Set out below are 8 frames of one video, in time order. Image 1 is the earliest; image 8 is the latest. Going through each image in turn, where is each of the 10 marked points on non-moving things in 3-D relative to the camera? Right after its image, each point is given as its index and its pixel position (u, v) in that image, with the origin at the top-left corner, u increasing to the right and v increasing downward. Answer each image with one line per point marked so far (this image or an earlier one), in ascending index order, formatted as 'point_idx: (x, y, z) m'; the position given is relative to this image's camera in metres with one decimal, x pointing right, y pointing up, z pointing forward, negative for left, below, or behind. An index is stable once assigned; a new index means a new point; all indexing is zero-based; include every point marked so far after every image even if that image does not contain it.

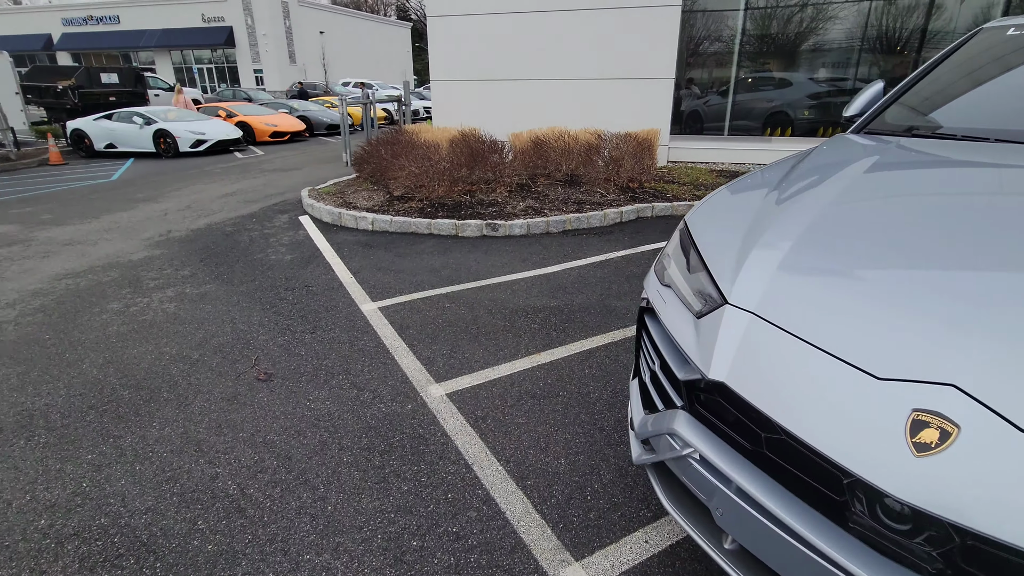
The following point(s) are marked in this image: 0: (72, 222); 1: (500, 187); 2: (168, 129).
0: (-6.2, +0.9, +7.6) m
1: (-0.2, +1.3, +7.0) m
2: (-9.7, +4.5, +15.4) m
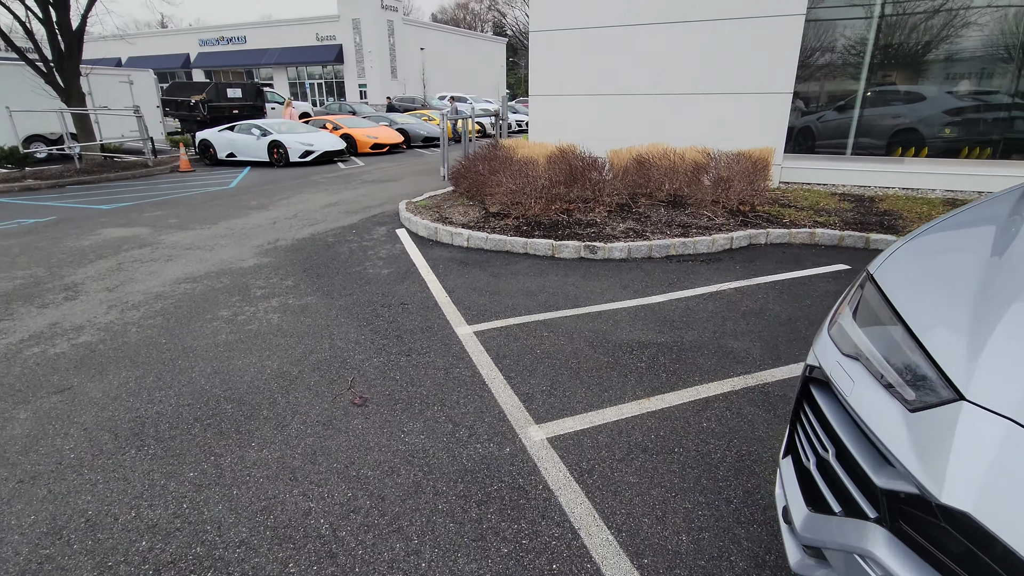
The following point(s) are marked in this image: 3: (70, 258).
0: (-4.8, +0.9, +8.2) m
1: (+1.1, +1.0, +6.7) m
2: (-7.0, +4.5, +16.4) m
3: (-5.5, +0.4, +6.7) m
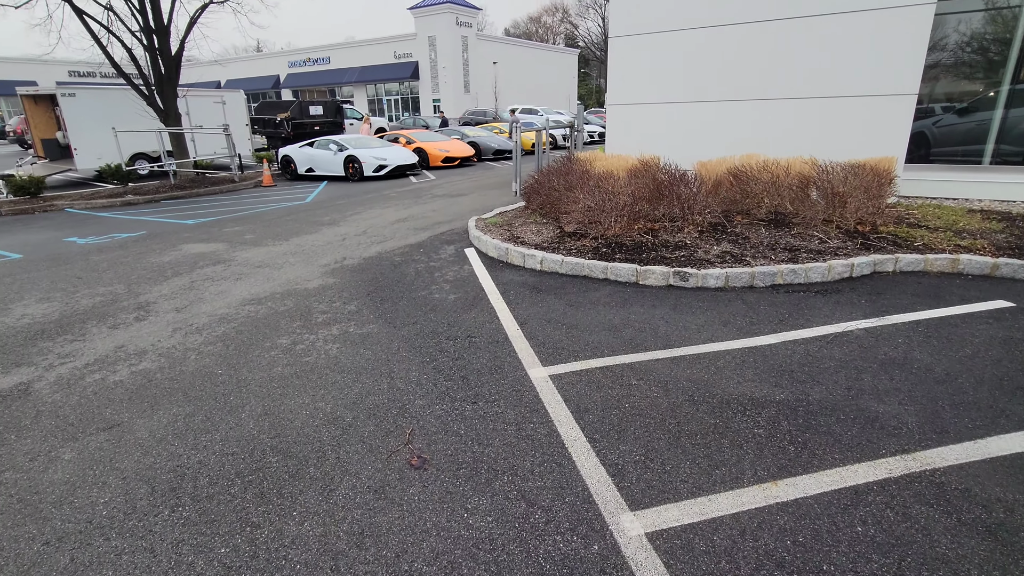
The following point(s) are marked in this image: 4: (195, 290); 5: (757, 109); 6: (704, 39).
0: (-3.7, +0.7, +8.2) m
1: (+1.9, +0.7, +6.0) m
2: (-4.8, +4.1, +16.7) m
3: (-4.6, +0.2, +6.8) m
4: (-3.5, 0.0, +6.0) m
5: (+3.8, +2.8, +8.6) m
6: (+3.1, +4.0, +8.8) m
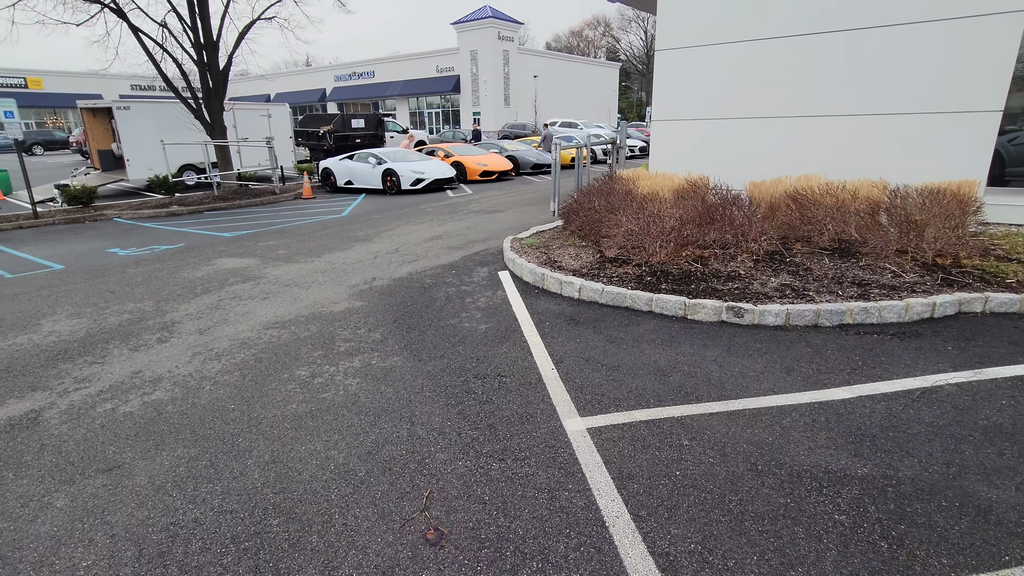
0: (-3.2, +0.4, +8.1) m
1: (+2.3, +0.4, +5.5) m
2: (-3.6, +3.7, +16.7) m
3: (-4.1, 0.0, +6.7) m
4: (-3.2, -0.2, +5.9) m
5: (+4.4, +2.4, +8.0) m
6: (+3.7, +3.6, +8.3) m
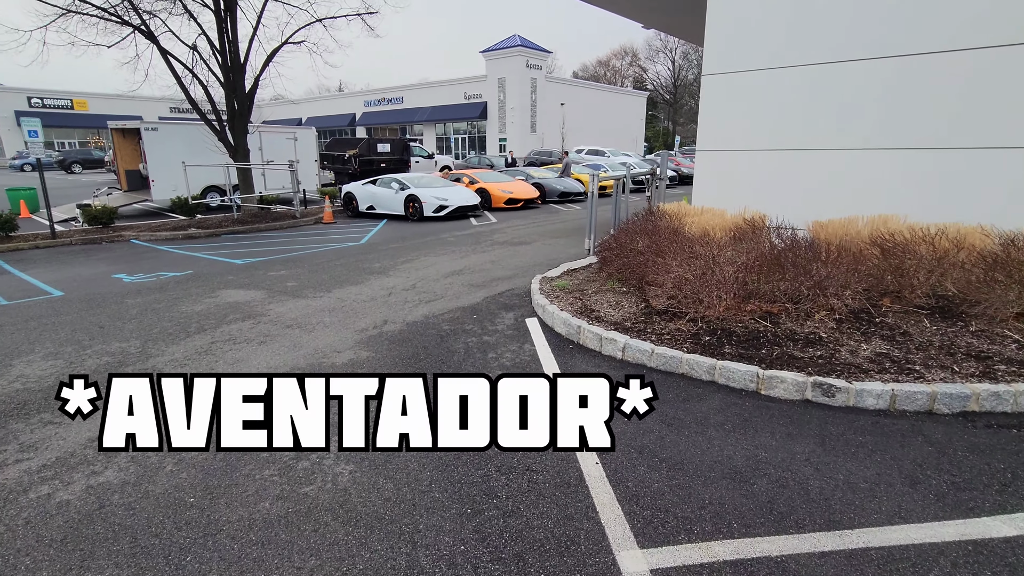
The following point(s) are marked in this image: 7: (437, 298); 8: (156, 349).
0: (-2.8, -0.1, +7.4) m
1: (+2.6, -0.2, +4.6) m
2: (-2.8, +2.8, +16.2) m
3: (-3.8, -0.5, +6.1) m
4: (-2.9, -0.6, +5.2) m
5: (+4.9, +1.7, +7.1) m
6: (+4.2, +2.9, +7.5) m
7: (-1.0, -0.1, +6.9) m
8: (-3.6, -0.6, +5.5) m
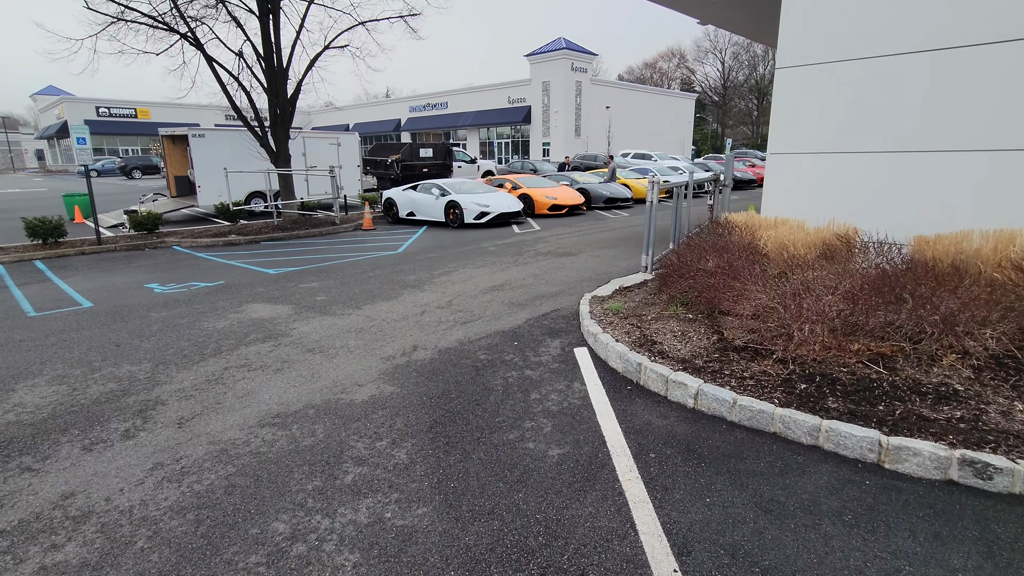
0: (-2.2, -0.3, +6.8) m
1: (+2.9, -0.4, +3.7) m
2: (-1.6, +2.5, +15.6) m
3: (-3.4, -0.6, +5.6) m
4: (-2.5, -0.8, +4.6) m
5: (+5.4, +1.4, +6.0) m
6: (+4.8, +2.6, +6.4) m
7: (-0.4, -0.3, +6.2) m
8: (-3.2, -0.8, +5.0) m
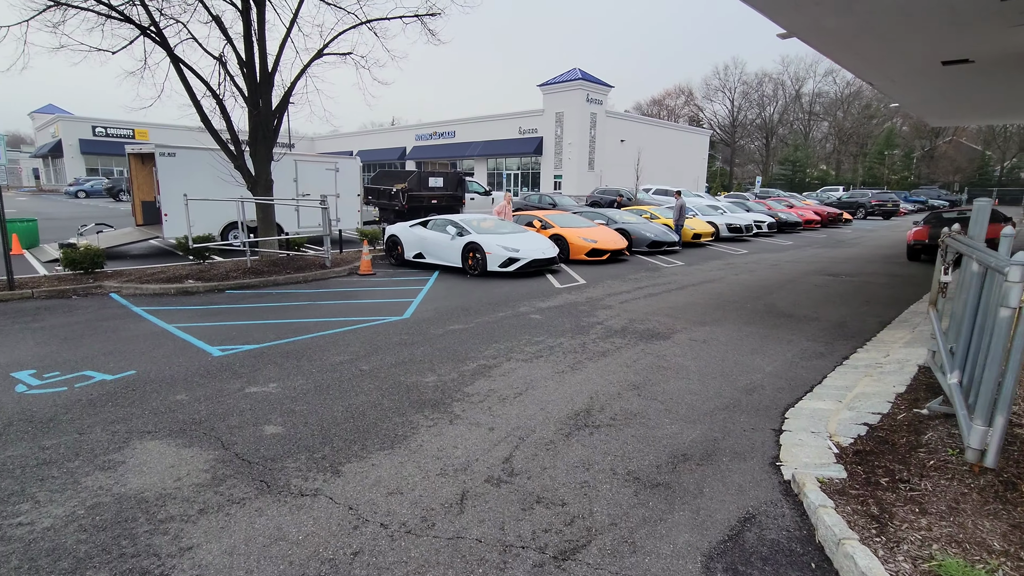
0: (-1.4, -1.3, +3.5) m
1: (+3.7, -1.4, +0.3) m
2: (-0.7, +1.0, +12.4) m
3: (-2.6, -1.5, +2.3) m
4: (-1.7, -1.7, +1.3) m
5: (+6.2, +0.3, +2.8) m
6: (+5.7, +1.5, +3.3) m
7: (+0.3, -1.3, +2.9) m
8: (-2.4, -1.6, +1.6) m
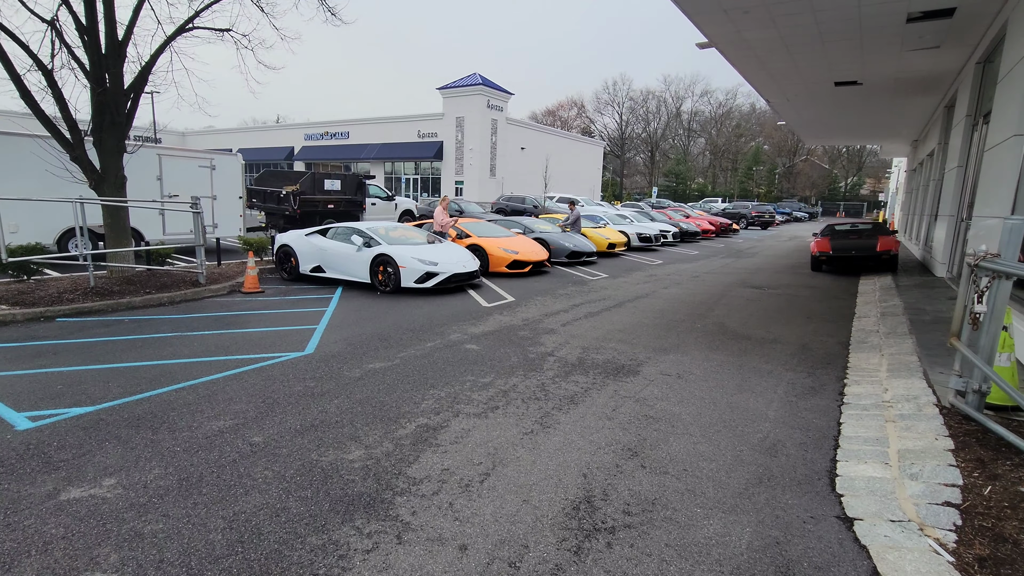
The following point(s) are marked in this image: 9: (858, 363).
0: (-1.4, -1.5, +1.9) m
1: (+4.3, -1.5, -0.2) m
2: (-2.4, +0.6, +10.8) m
3: (-2.3, -1.8, +0.5) m
4: (-1.2, -1.9, -0.3) m
5: (+6.3, +0.1, +2.6) m
6: (+5.6, +1.3, +3.0) m
7: (+0.5, -1.6, +1.6) m
8: (-2.0, -1.9, -0.1) m
9: (+3.9, -0.8, +6.2) m
